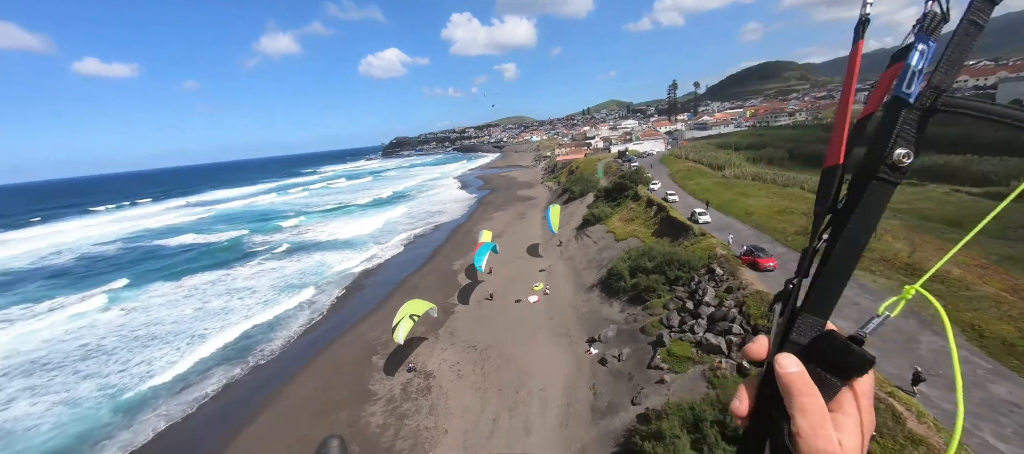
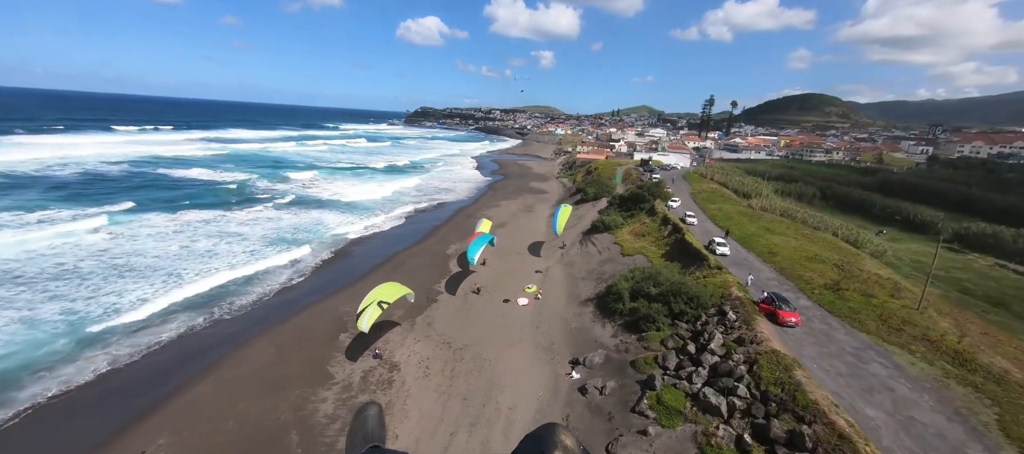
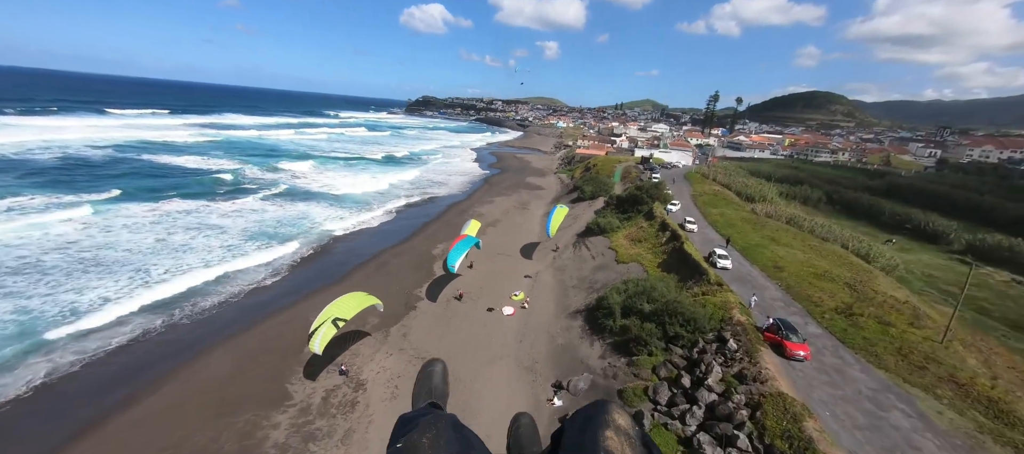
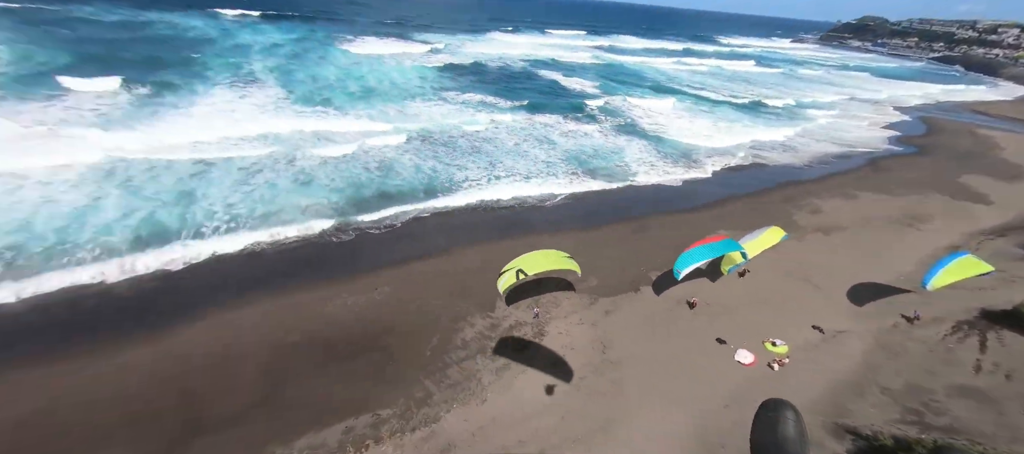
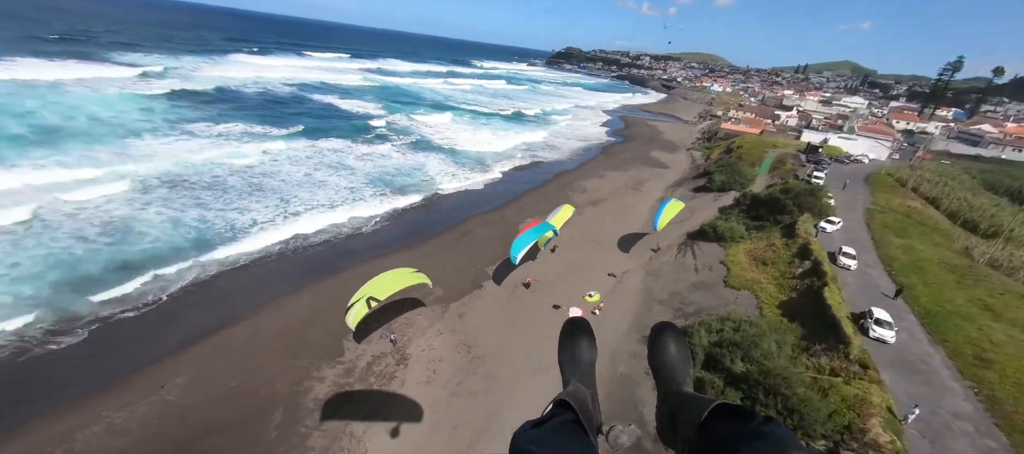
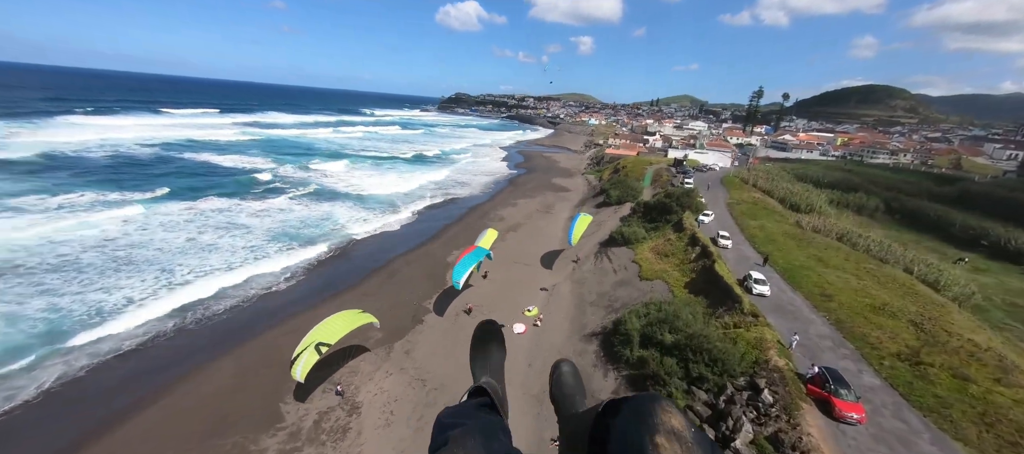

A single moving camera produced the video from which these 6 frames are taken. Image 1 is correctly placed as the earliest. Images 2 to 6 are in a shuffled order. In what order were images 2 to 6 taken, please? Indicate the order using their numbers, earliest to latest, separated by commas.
2, 3, 6, 5, 4
